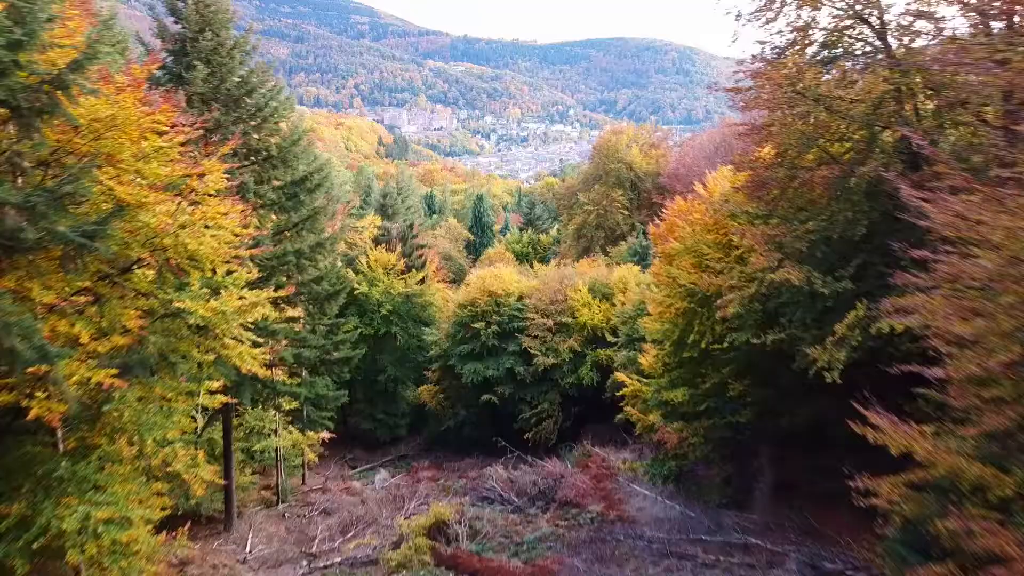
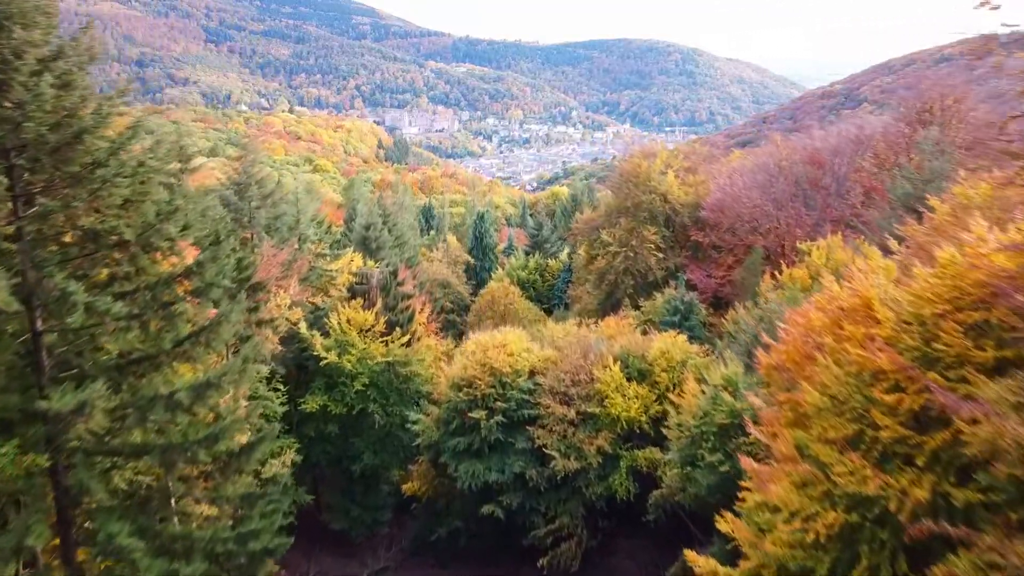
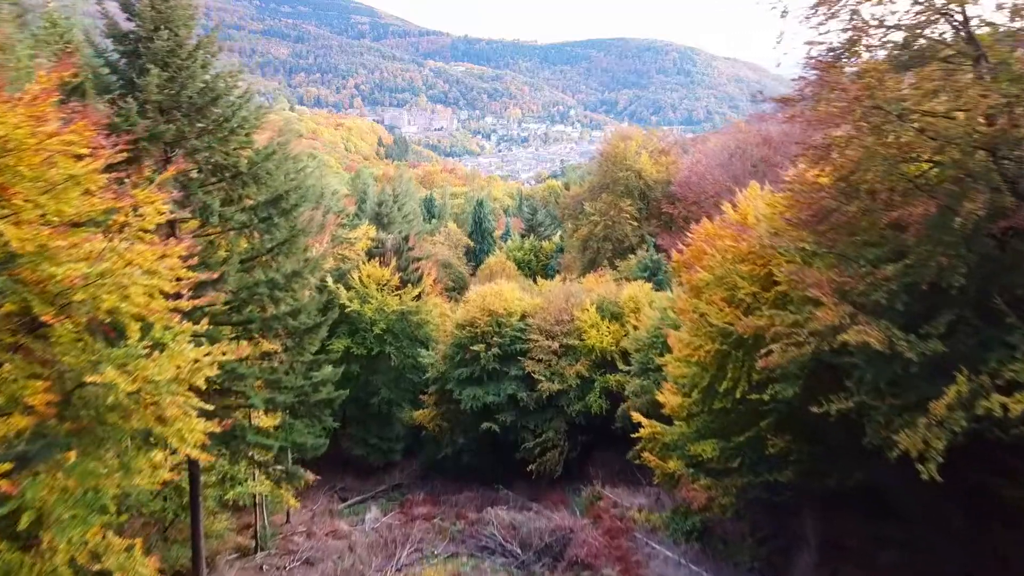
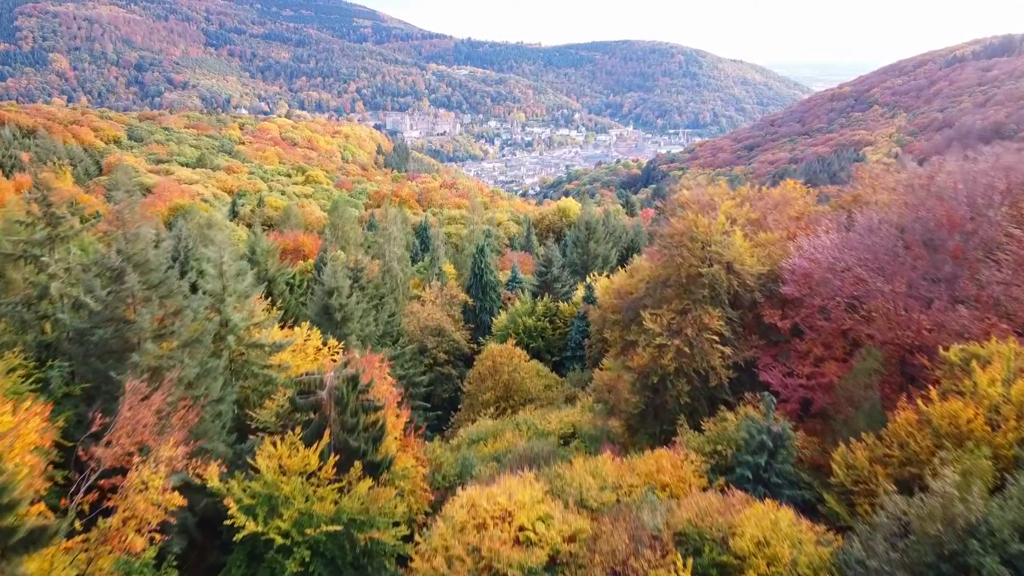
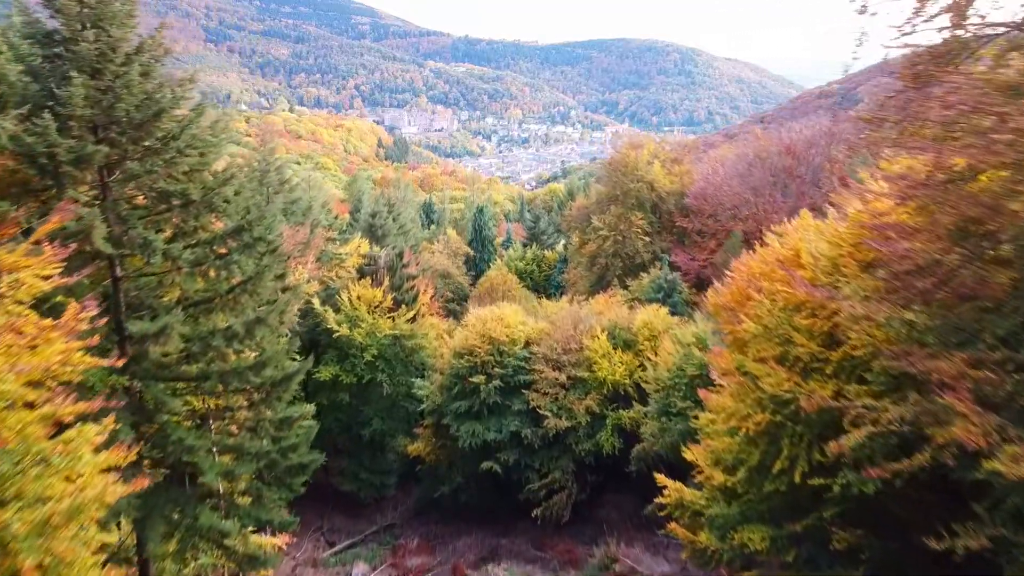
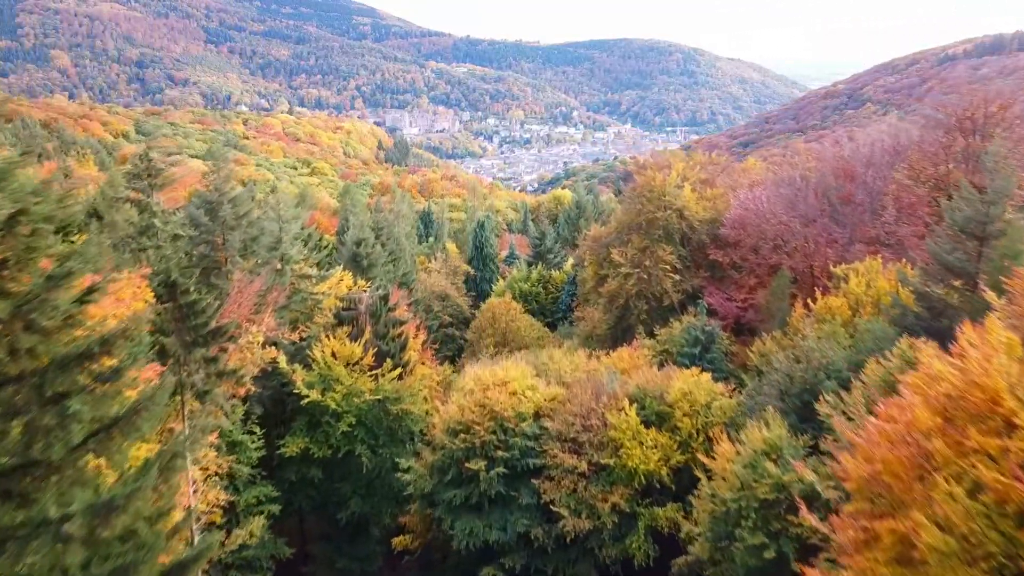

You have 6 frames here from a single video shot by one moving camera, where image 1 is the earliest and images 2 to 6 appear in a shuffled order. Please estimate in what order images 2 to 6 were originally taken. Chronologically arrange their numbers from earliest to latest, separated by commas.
3, 5, 2, 6, 4
